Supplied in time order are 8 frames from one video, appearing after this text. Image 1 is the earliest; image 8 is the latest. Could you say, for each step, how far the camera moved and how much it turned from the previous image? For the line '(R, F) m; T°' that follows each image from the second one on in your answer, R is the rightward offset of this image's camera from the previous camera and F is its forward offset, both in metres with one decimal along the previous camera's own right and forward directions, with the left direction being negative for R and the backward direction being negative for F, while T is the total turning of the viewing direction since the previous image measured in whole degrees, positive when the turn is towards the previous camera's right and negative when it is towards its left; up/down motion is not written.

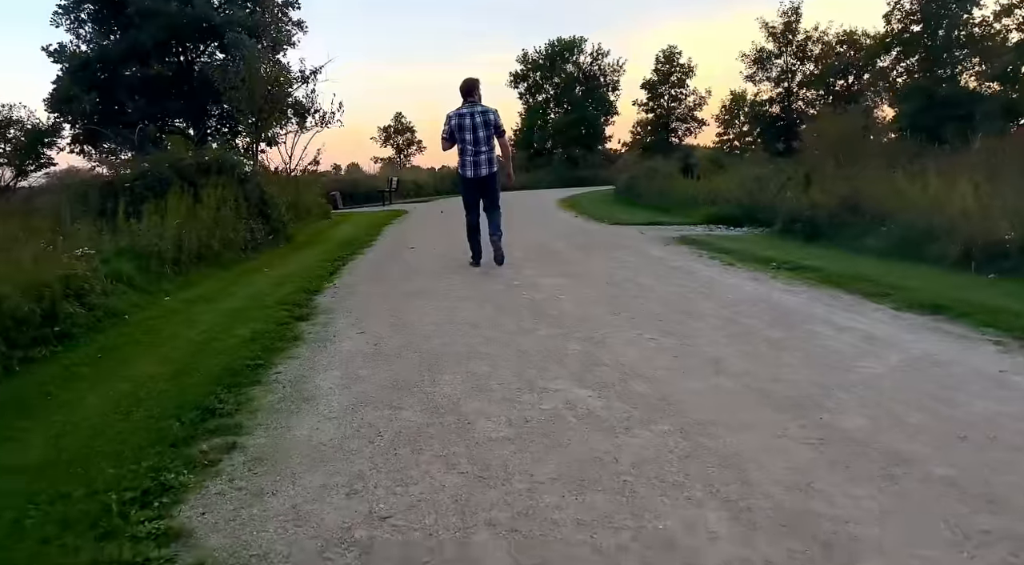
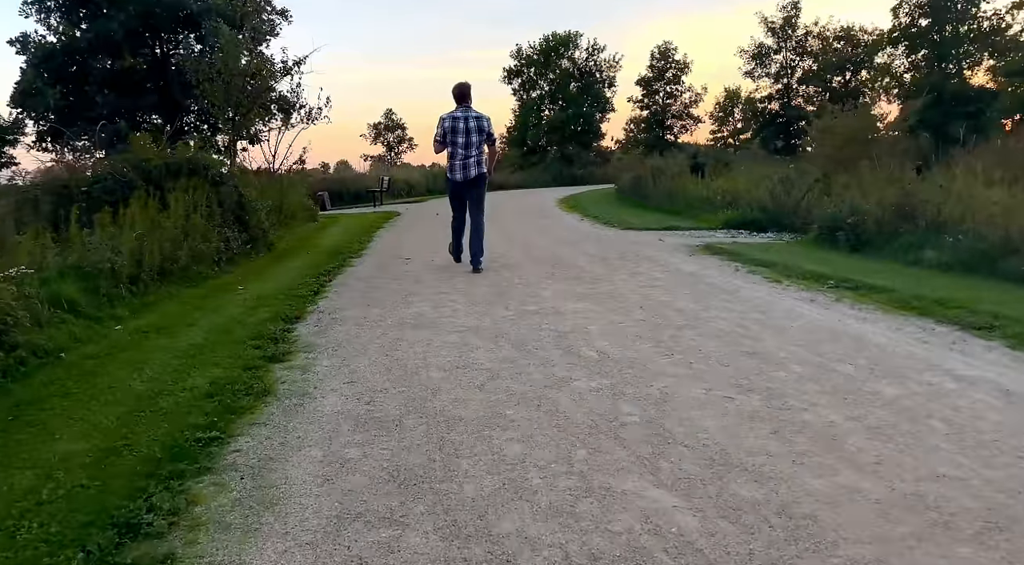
(-0.2, +1.2) m; +1°
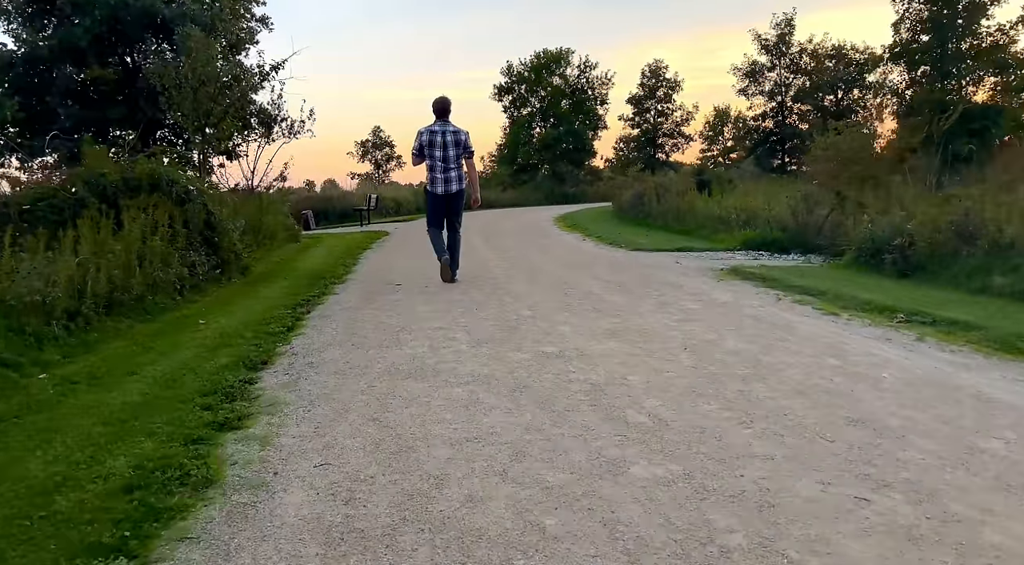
(-0.2, +1.1) m; +1°
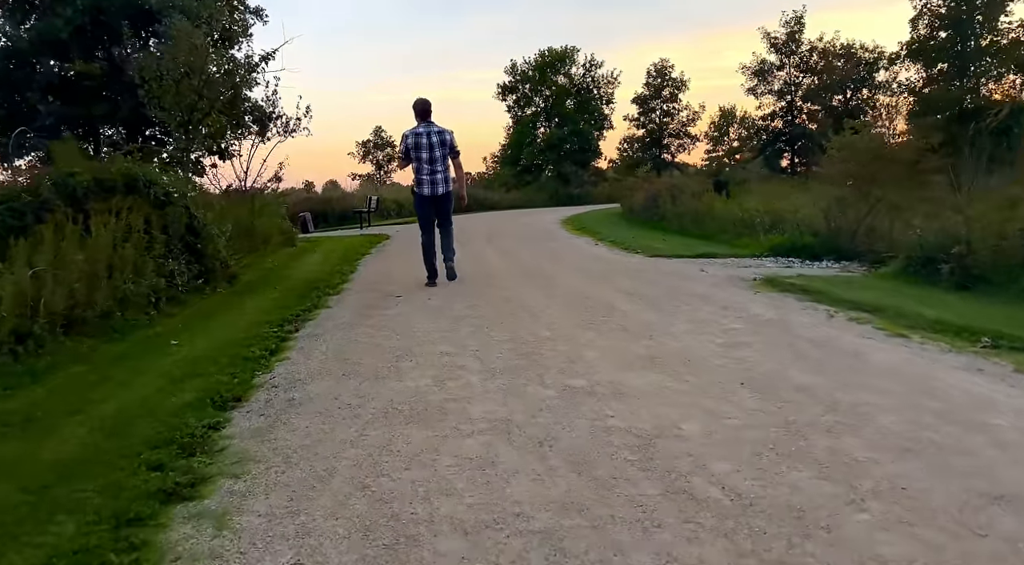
(-0.1, +0.9) m; 0°
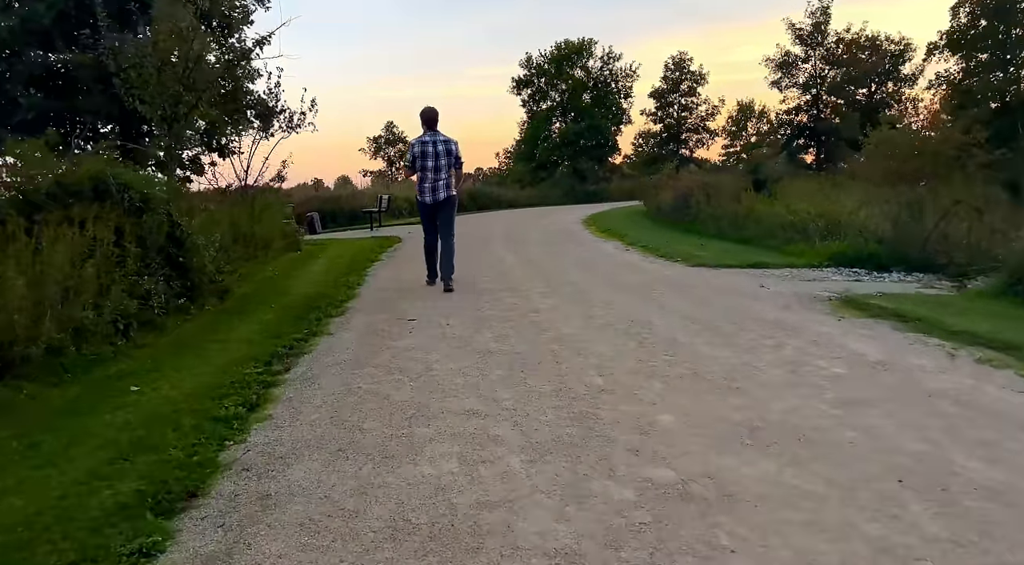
(-0.2, +1.2) m; -1°
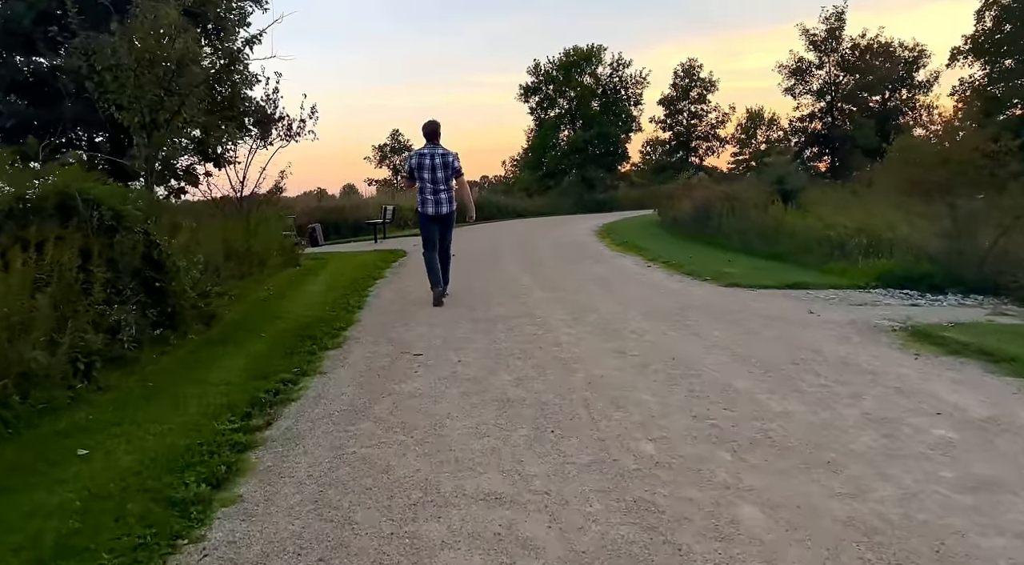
(-0.1, +0.9) m; 0°
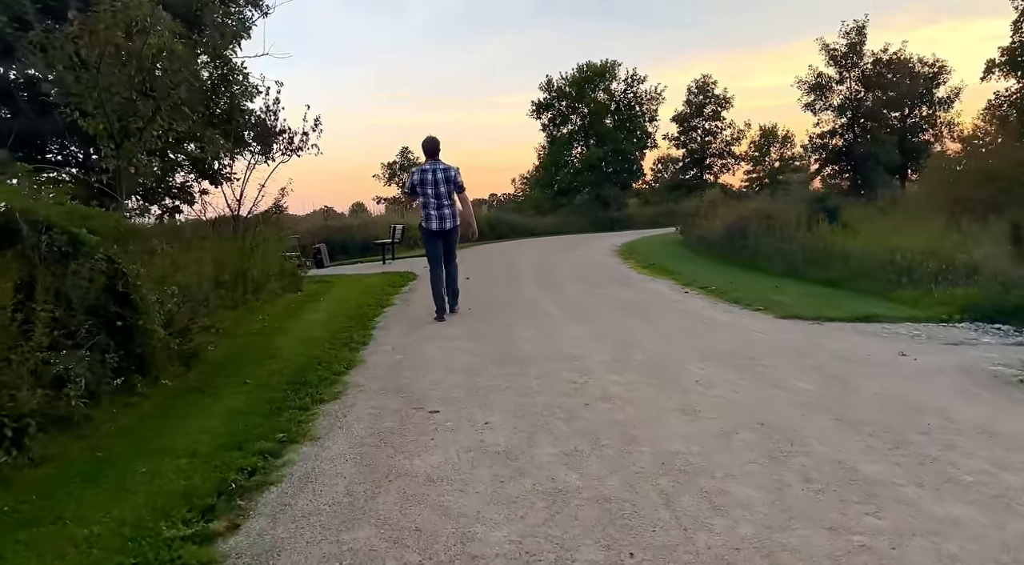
(-0.2, +1.2) m; -1°
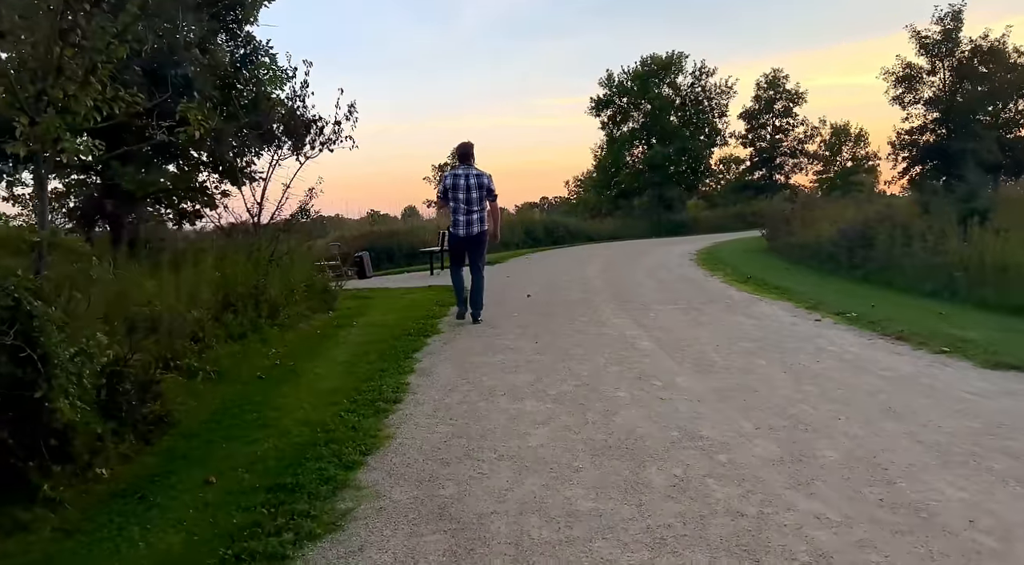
(-0.3, +2.3) m; -4°
